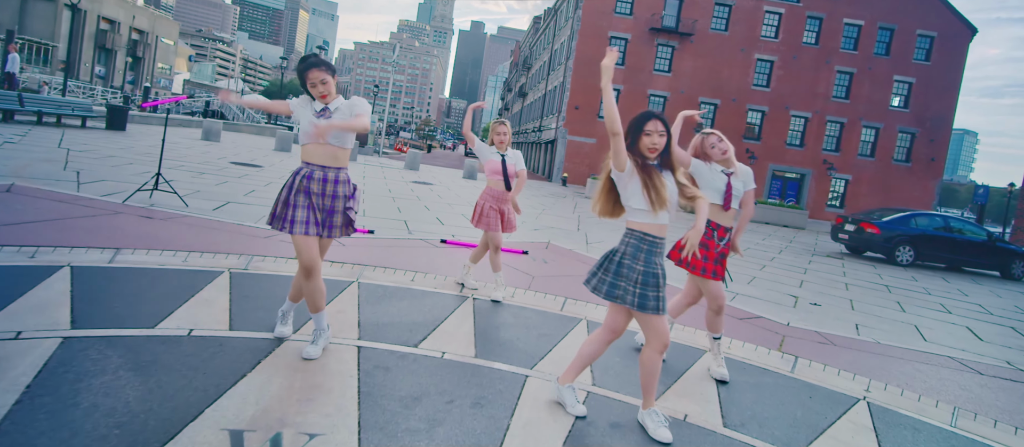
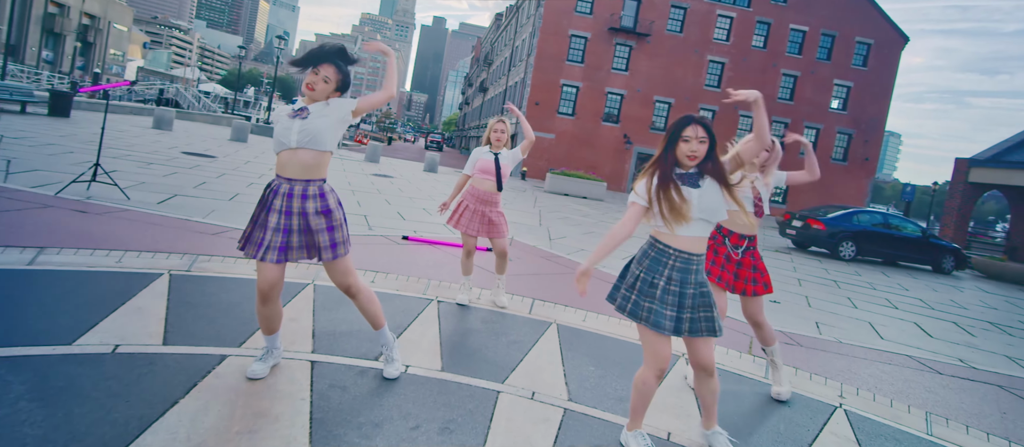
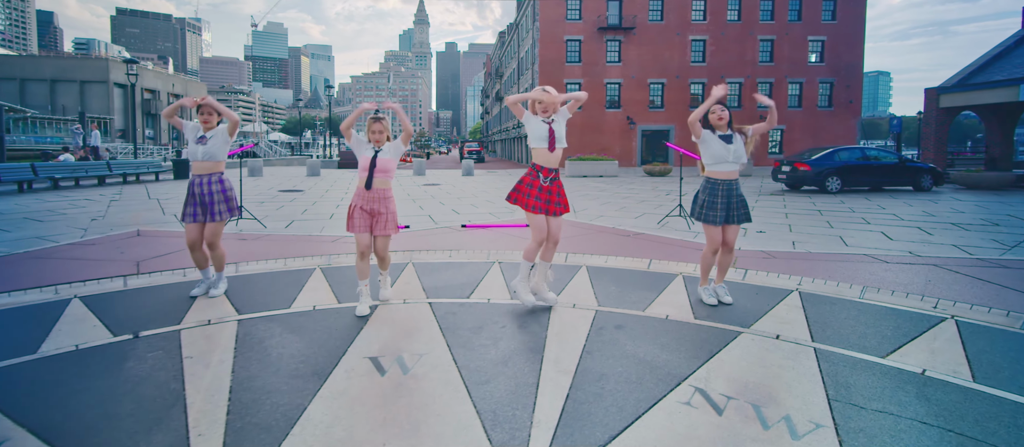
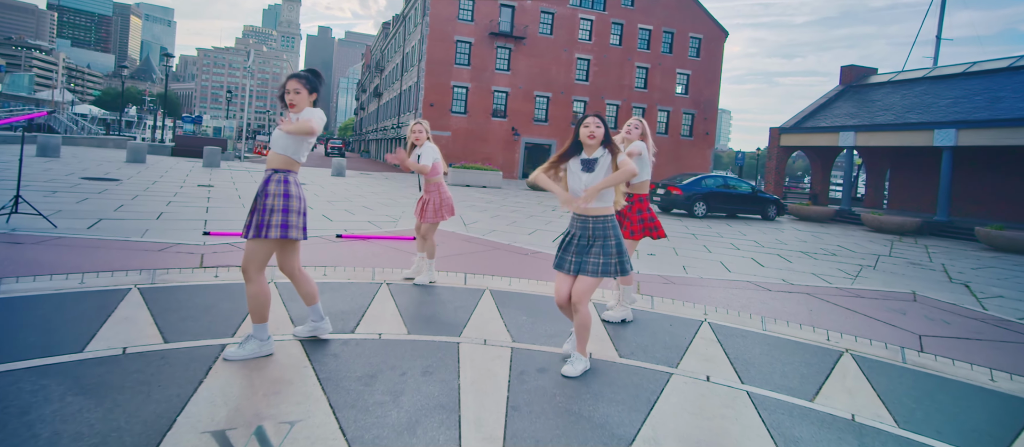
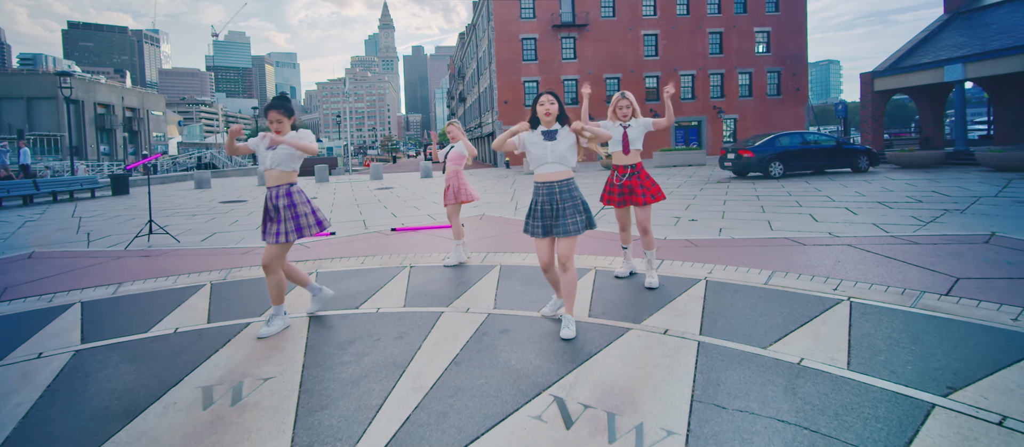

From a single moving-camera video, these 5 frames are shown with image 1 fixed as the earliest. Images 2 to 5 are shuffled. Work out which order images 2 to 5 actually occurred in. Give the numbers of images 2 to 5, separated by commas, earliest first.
2, 4, 5, 3
